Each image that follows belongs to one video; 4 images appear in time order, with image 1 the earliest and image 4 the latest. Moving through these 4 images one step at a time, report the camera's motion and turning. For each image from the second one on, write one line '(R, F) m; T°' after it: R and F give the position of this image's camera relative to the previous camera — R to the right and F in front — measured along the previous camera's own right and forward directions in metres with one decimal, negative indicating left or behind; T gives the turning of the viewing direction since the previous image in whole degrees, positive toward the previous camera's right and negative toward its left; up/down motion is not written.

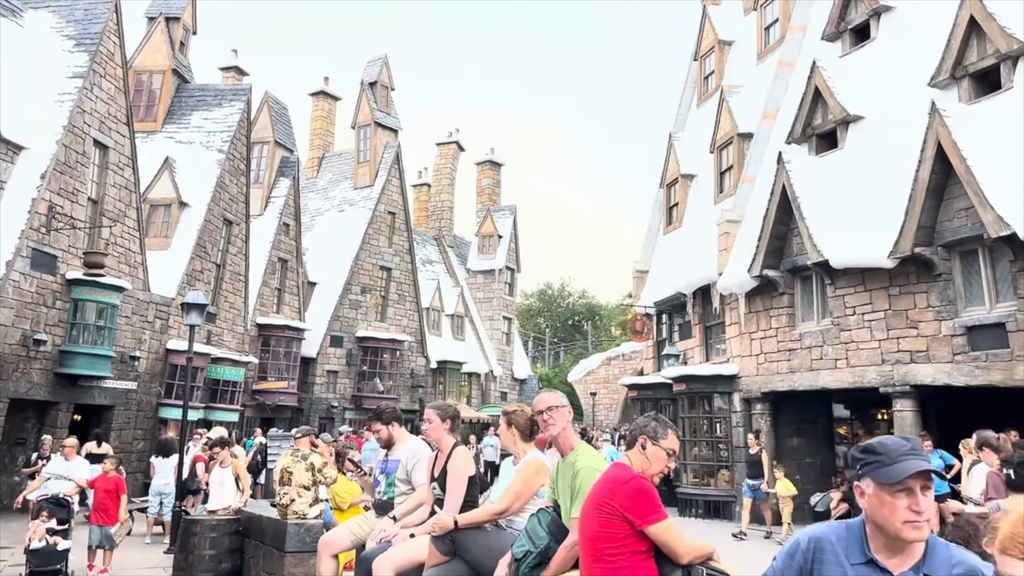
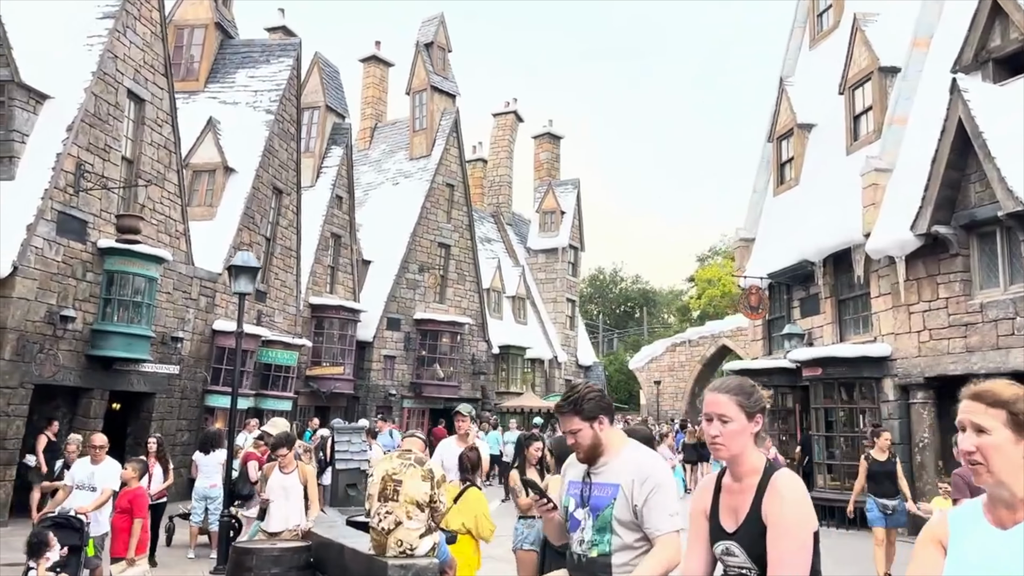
(-0.9, +2.3) m; -3°
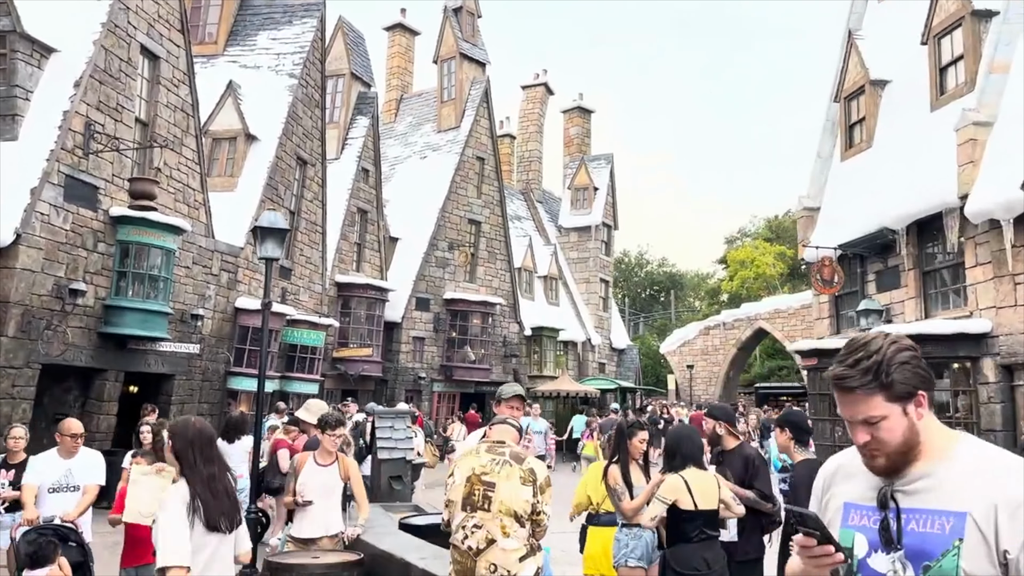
(-0.5, +1.2) m; -1°
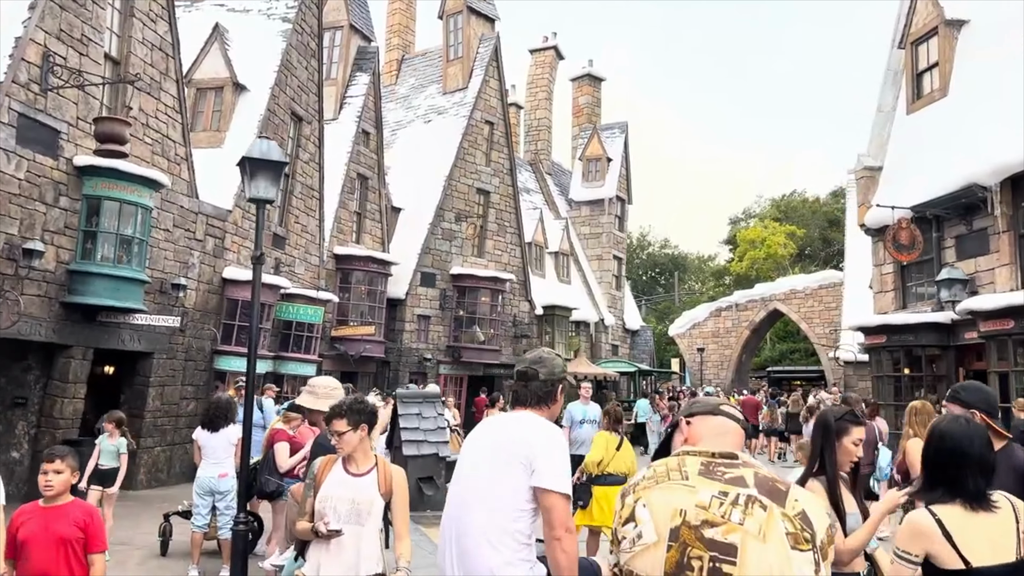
(-0.5, +1.7) m; +1°
